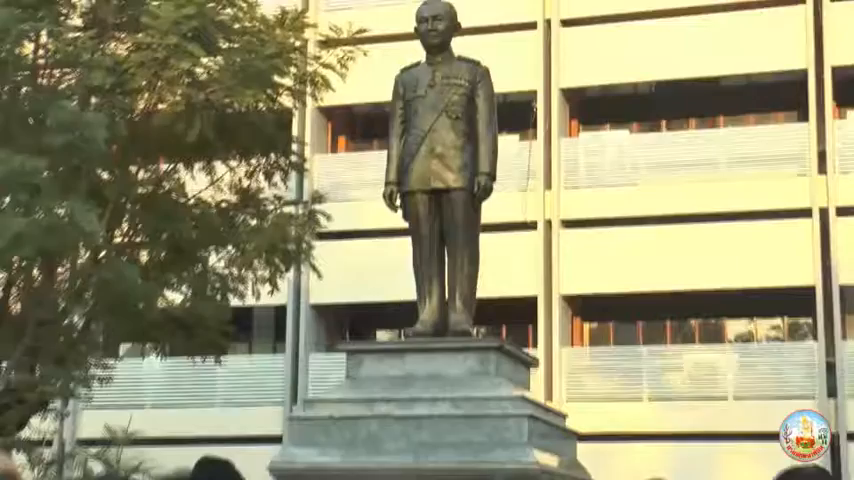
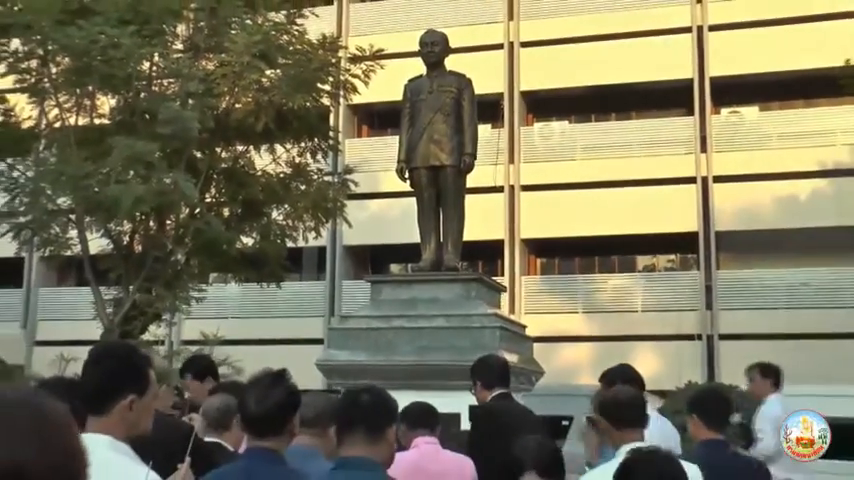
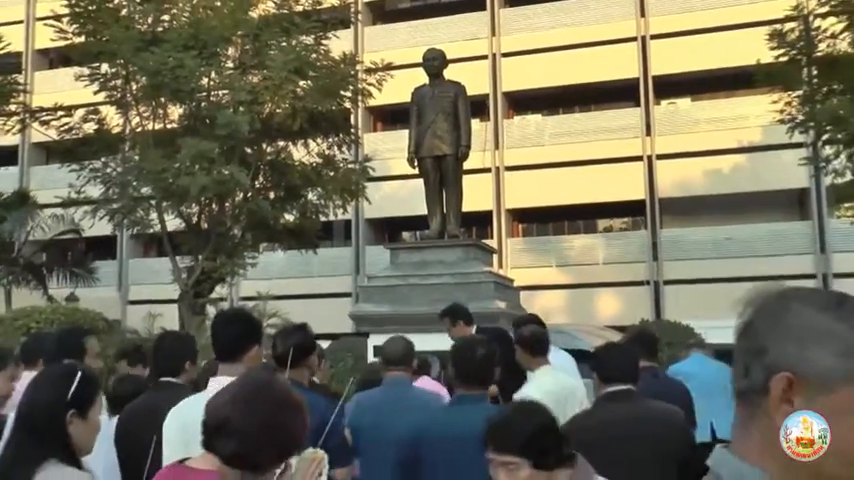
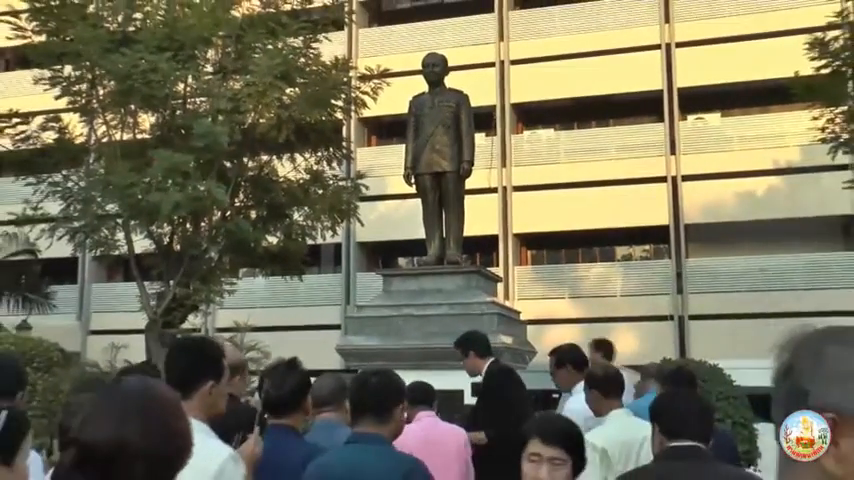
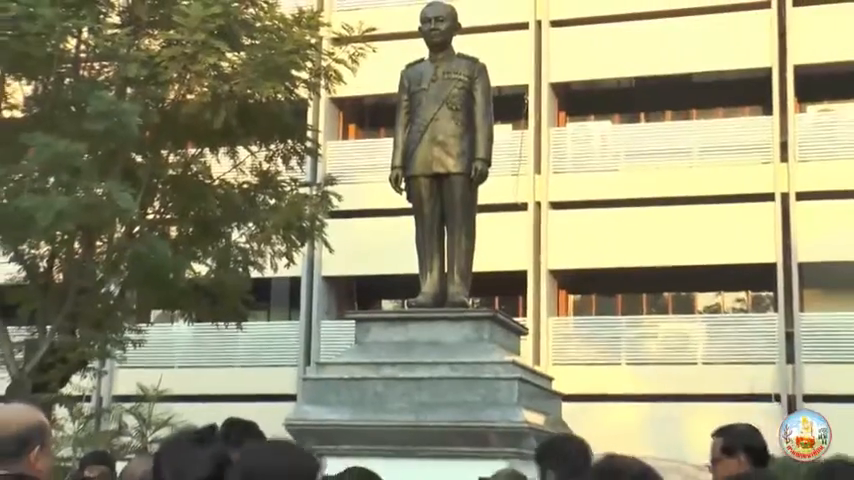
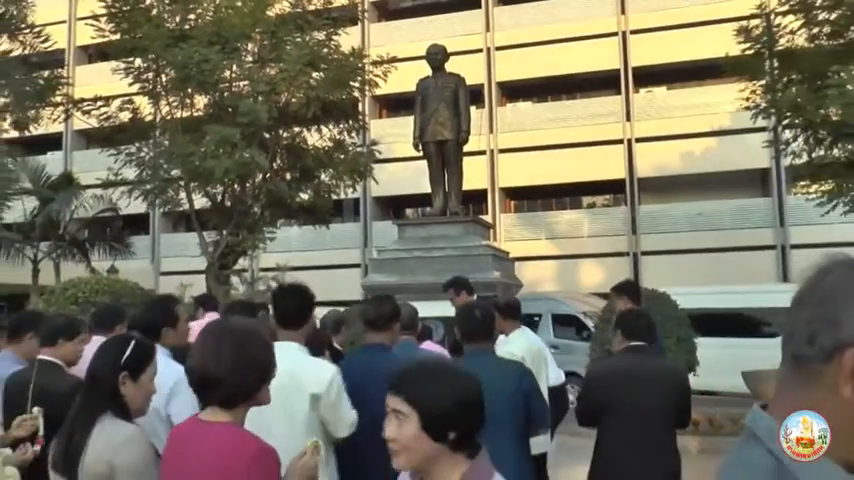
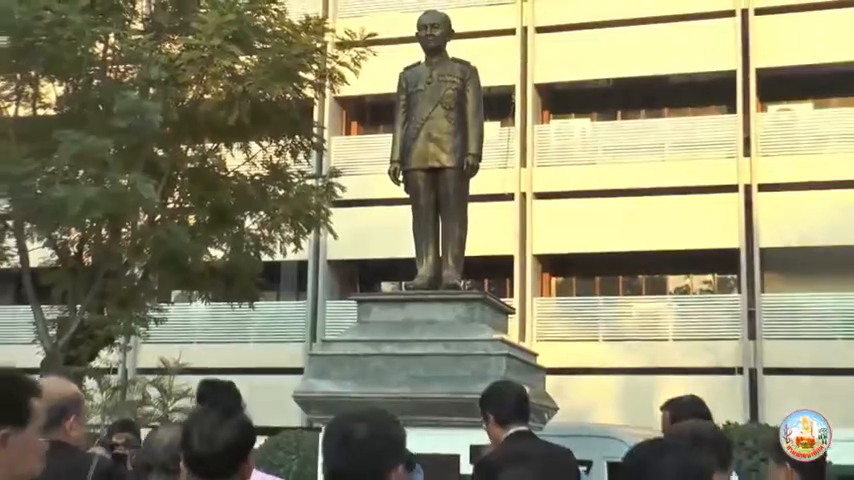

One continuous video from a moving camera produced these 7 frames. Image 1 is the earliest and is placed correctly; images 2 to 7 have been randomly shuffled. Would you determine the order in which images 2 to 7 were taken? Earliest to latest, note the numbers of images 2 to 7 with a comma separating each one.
5, 7, 2, 4, 3, 6
